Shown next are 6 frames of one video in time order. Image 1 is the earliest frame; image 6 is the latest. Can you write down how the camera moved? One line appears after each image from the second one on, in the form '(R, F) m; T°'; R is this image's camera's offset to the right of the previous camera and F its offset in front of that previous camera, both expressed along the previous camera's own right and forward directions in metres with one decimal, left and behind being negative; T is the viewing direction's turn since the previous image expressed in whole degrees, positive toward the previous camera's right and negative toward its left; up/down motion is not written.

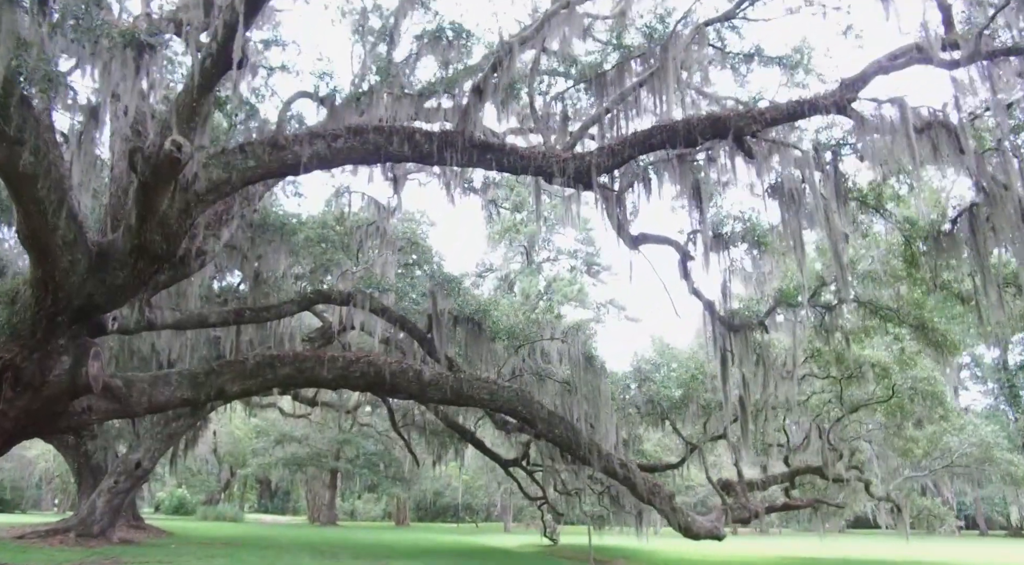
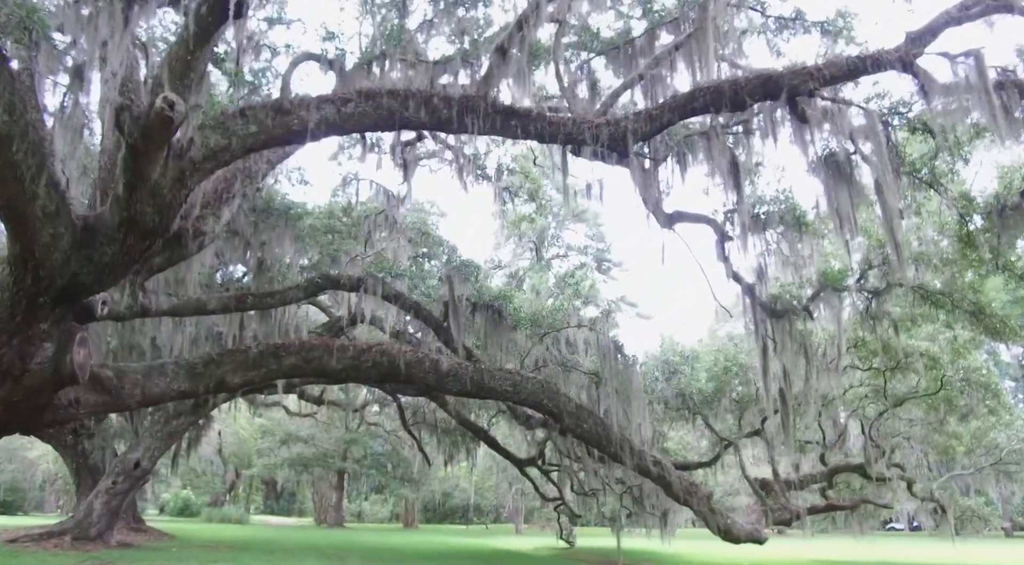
(-0.2, +0.7) m; 0°
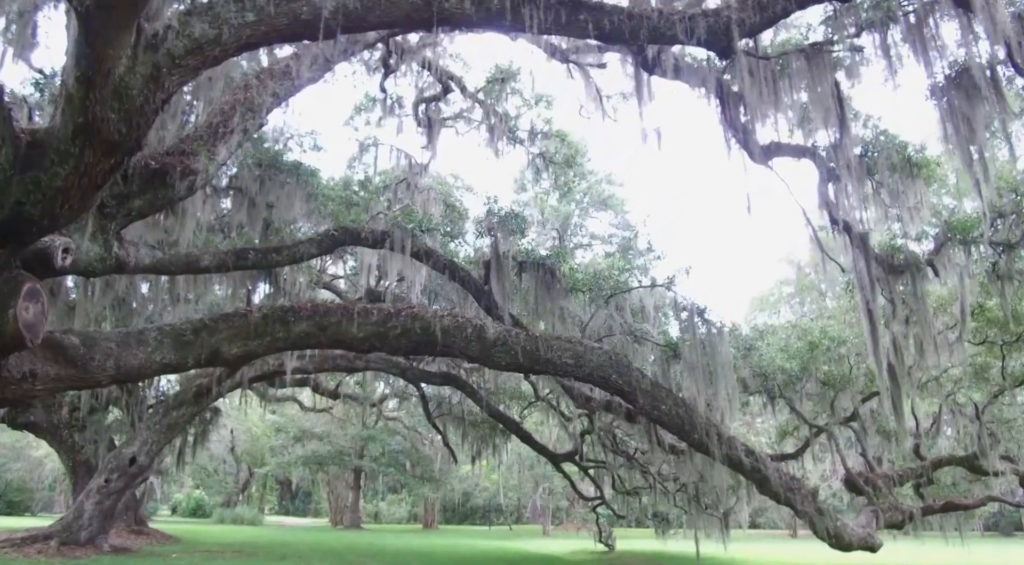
(-0.4, +1.4) m; -1°
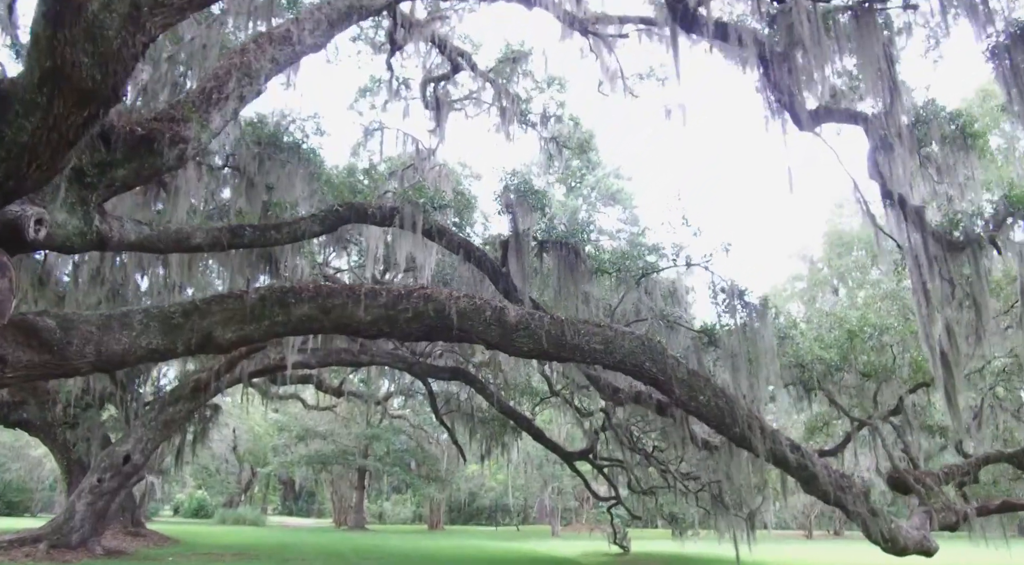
(-0.2, +0.6) m; 0°
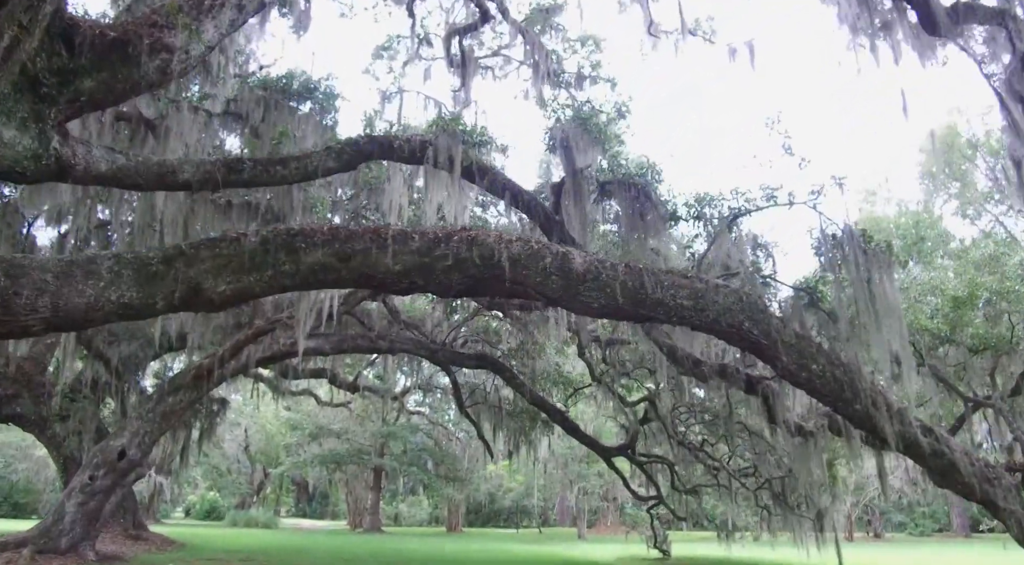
(-0.3, +1.1) m; -1°
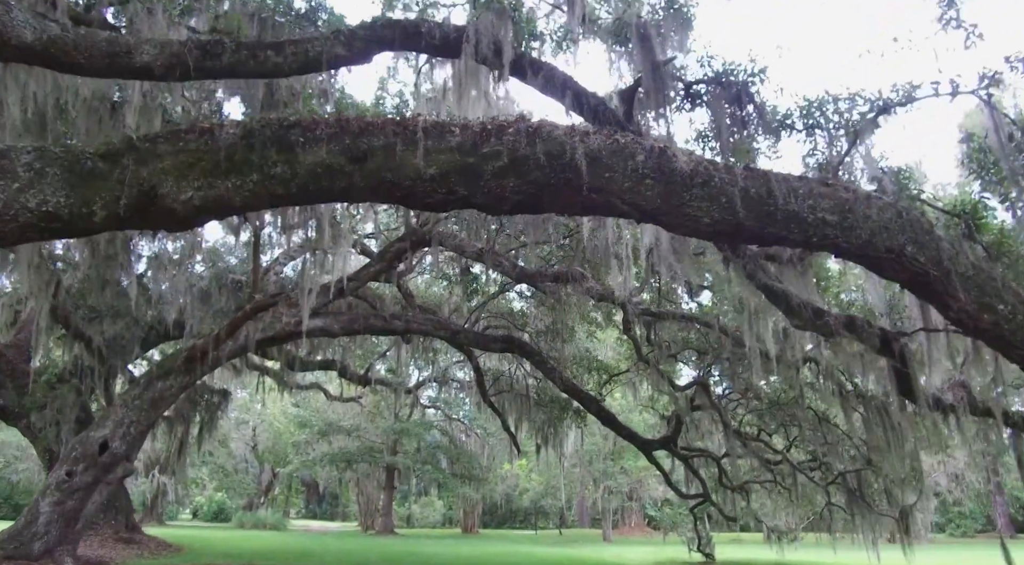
(-0.3, +1.2) m; -1°
